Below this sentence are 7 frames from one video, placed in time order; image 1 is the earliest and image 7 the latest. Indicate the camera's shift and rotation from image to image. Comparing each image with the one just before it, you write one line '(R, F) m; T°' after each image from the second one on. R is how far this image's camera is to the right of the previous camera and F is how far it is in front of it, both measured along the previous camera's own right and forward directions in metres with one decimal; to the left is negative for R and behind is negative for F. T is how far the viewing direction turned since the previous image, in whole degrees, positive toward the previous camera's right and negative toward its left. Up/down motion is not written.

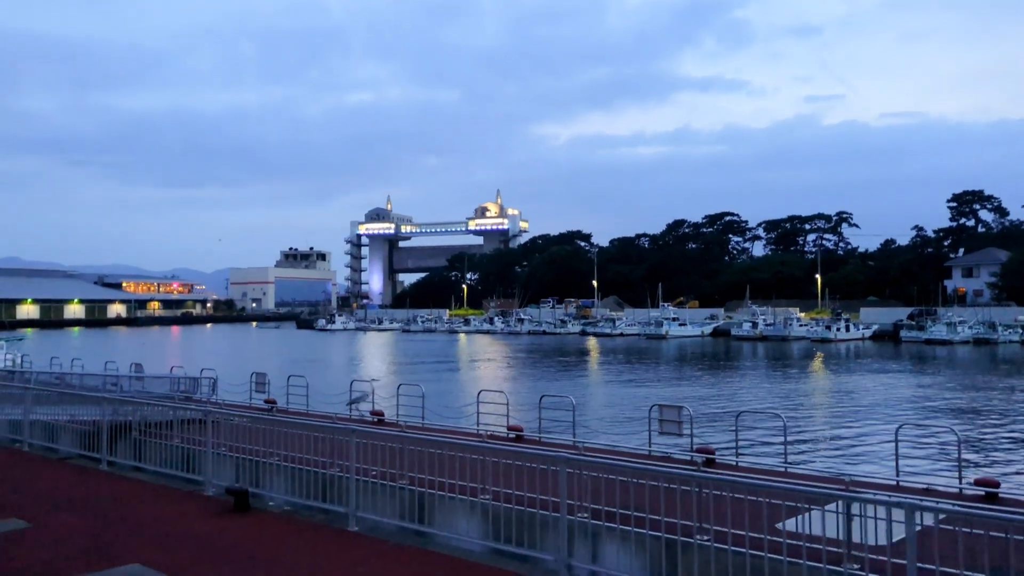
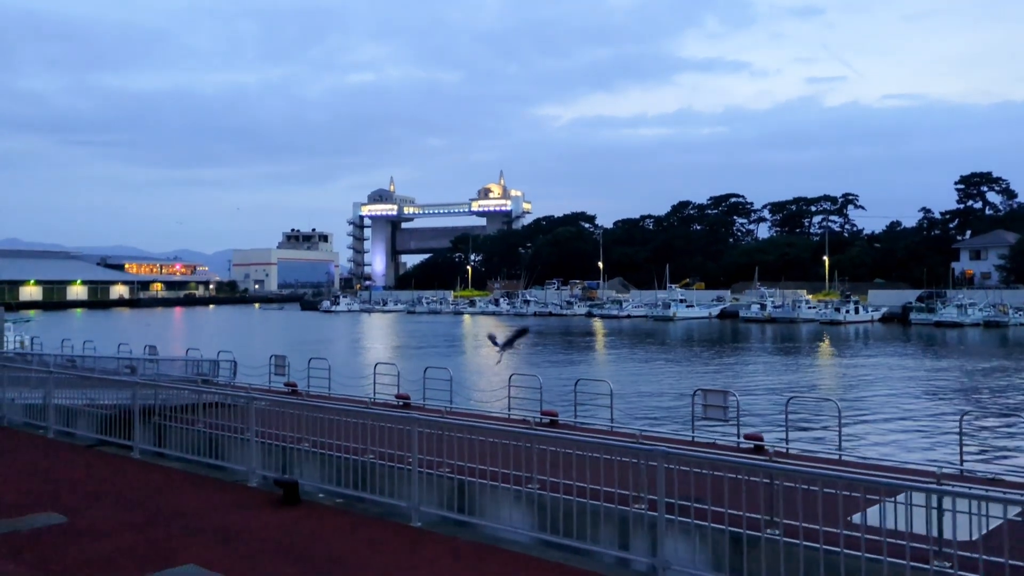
(-0.5, +0.4) m; 0°
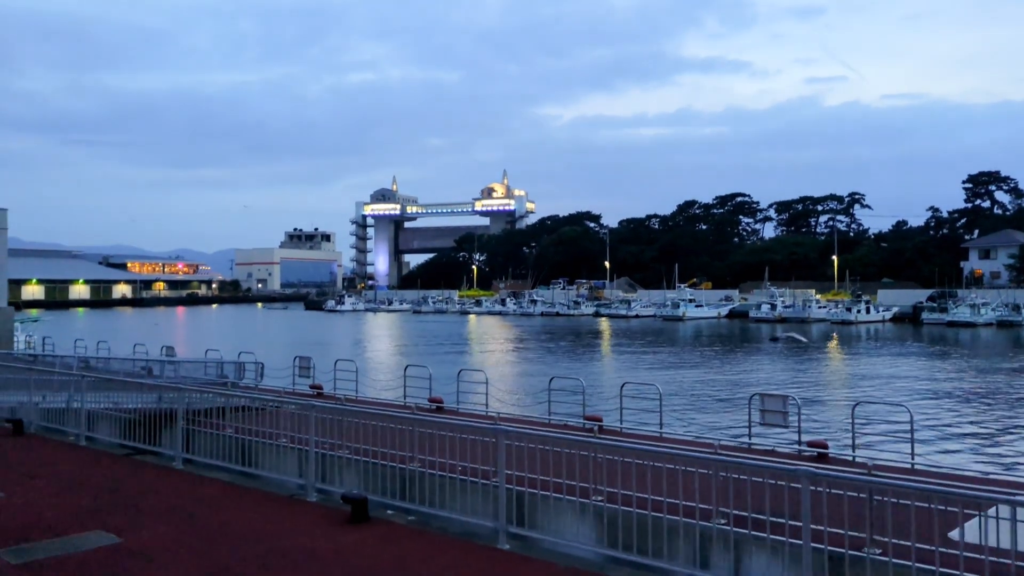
(-0.5, +0.4) m; 0°
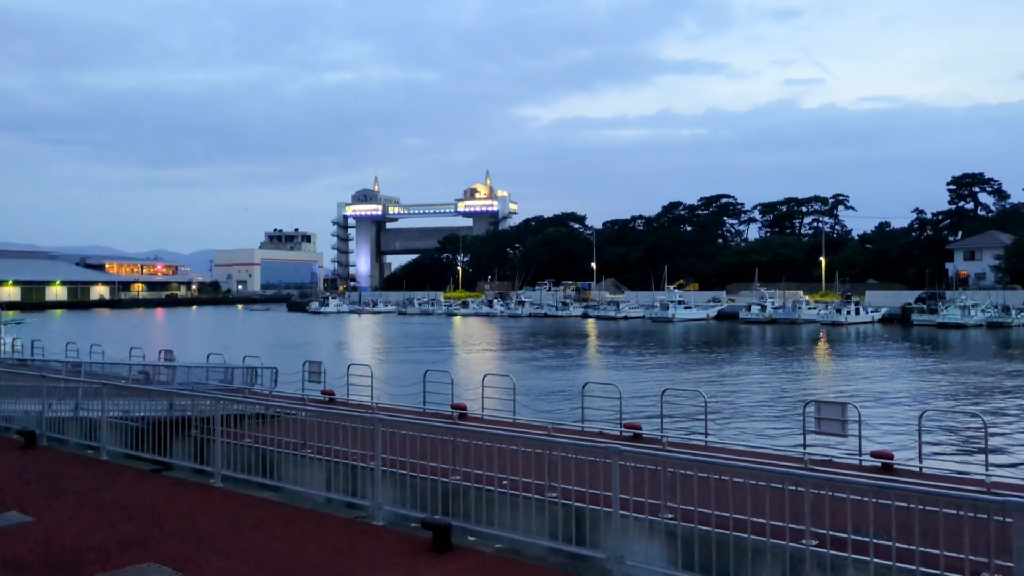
(-0.7, +0.5) m; +1°
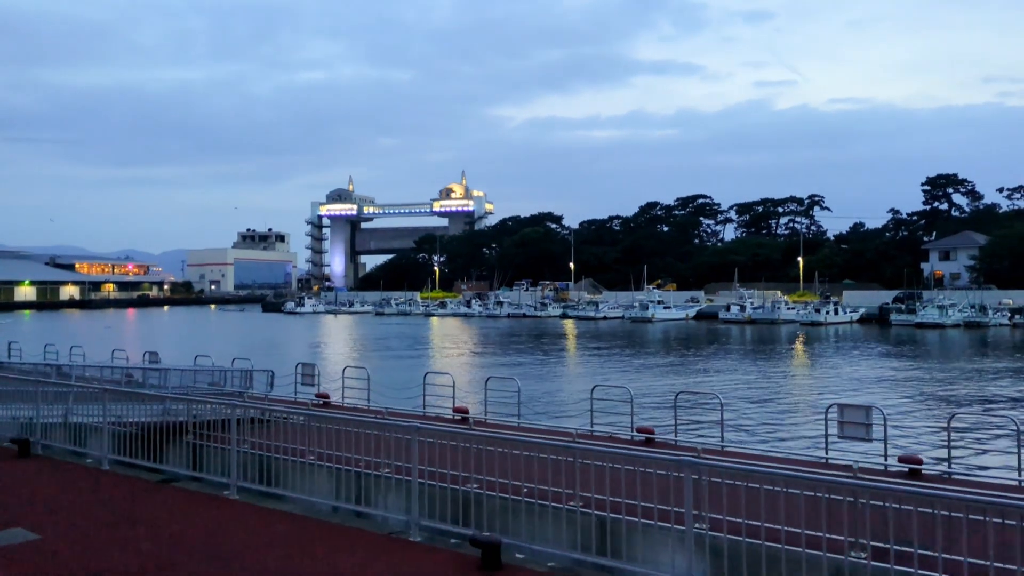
(-0.4, +0.3) m; +2°
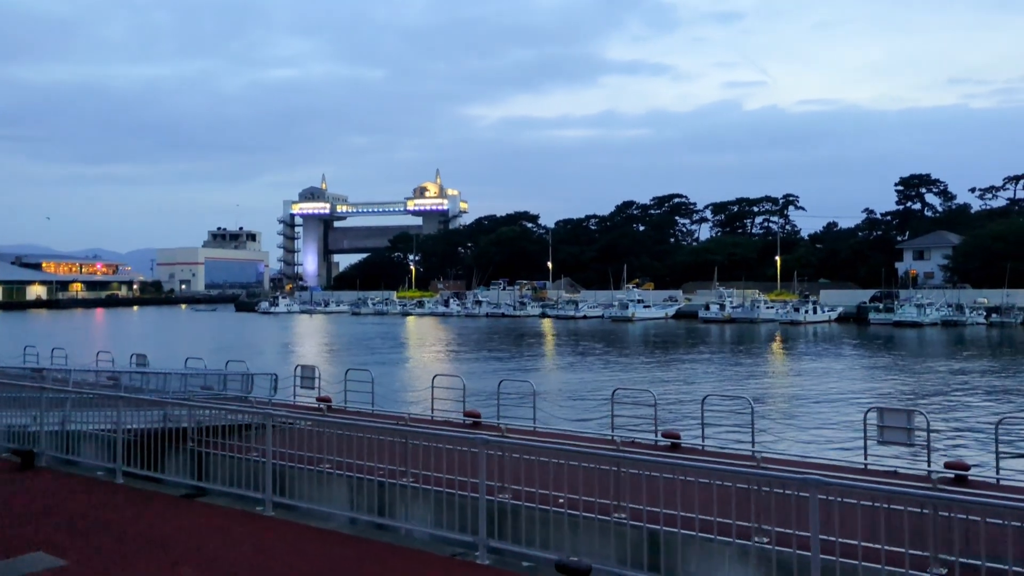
(-0.6, +0.4) m; +2°
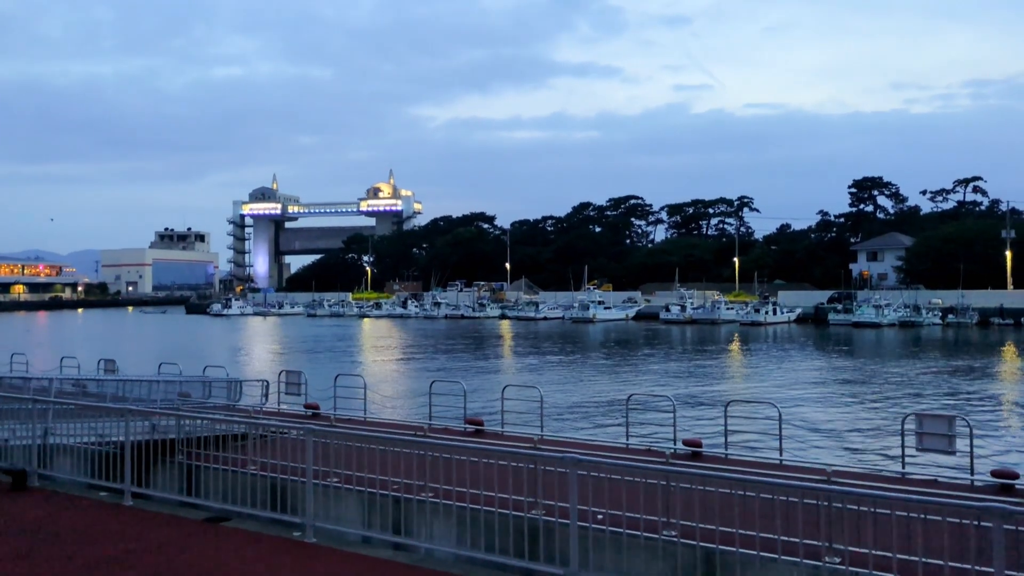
(-0.7, +0.5) m; +3°
